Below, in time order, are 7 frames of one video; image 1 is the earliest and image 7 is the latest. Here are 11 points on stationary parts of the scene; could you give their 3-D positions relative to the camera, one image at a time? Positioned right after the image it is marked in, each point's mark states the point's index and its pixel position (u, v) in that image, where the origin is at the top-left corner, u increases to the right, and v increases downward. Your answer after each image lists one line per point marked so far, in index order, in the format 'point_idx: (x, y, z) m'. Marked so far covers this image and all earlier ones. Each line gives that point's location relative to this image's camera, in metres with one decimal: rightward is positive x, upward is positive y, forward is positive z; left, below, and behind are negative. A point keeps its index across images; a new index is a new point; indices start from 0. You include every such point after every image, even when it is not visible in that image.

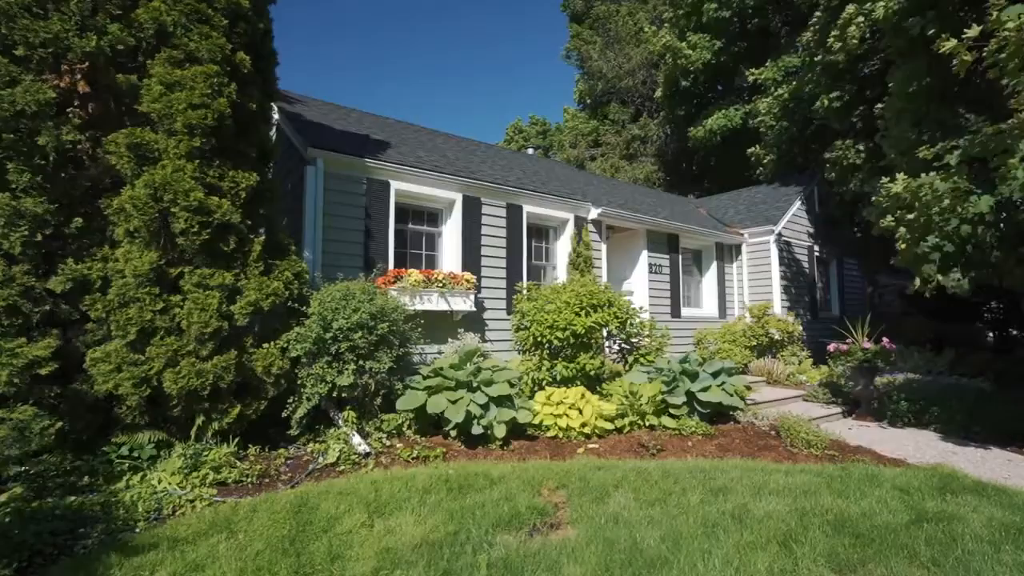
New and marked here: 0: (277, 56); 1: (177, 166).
0: (-2.5, +2.5, +5.7) m
1: (-3.0, +1.1, +4.8) m
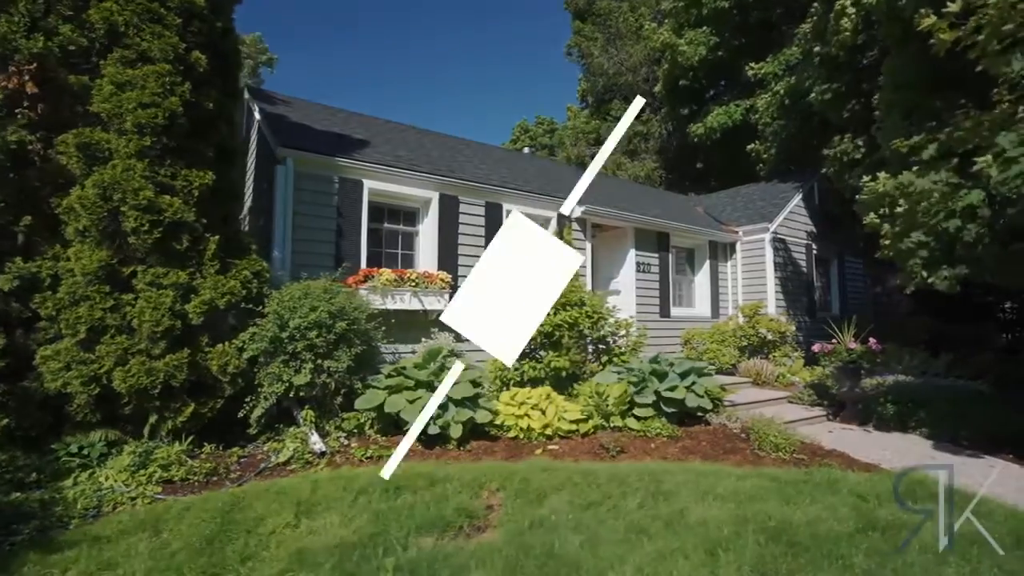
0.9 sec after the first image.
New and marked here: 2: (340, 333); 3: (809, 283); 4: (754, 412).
0: (-3.0, +2.5, +5.7) m
1: (-3.5, +1.1, +4.8) m
2: (-1.9, -0.5, +5.7) m
3: (+7.3, +0.1, +13.0) m
4: (+3.3, -1.7, +7.1) m
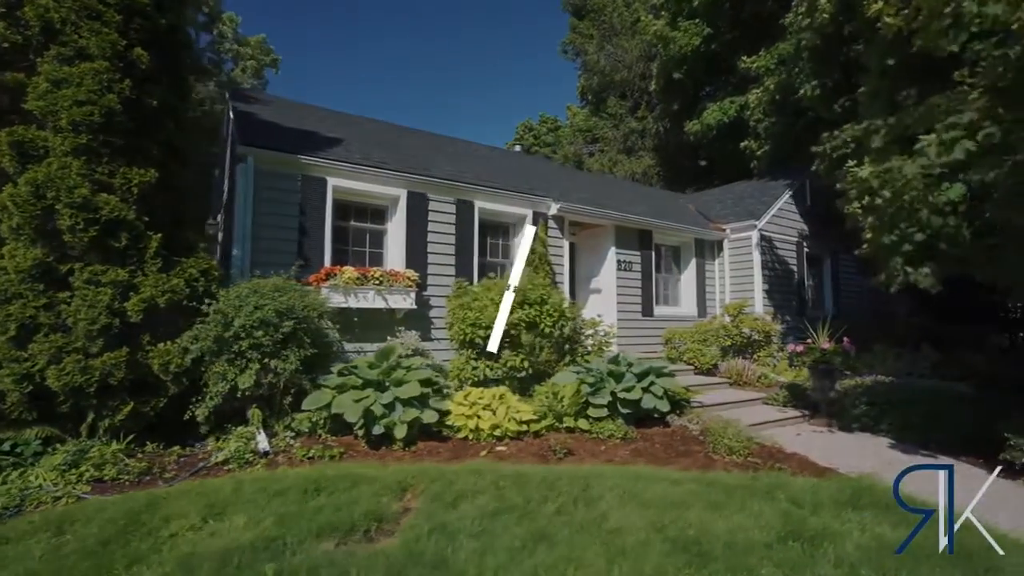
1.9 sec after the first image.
0: (-3.5, +2.6, +5.7) m
1: (-4.1, +1.1, +4.8) m
2: (-2.4, -0.5, +5.7) m
3: (+6.9, +0.1, +12.7) m
4: (+2.7, -1.6, +6.9) m
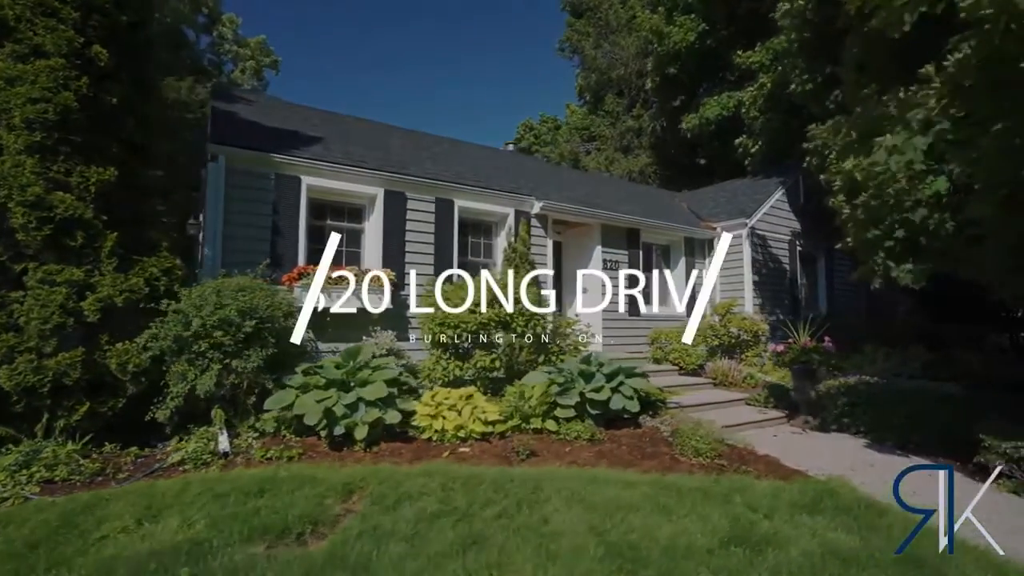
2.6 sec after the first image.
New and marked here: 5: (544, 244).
0: (-3.9, +2.6, +5.6) m
1: (-4.5, +1.1, +4.8) m
2: (-2.8, -0.5, +5.6) m
3: (+6.6, +0.2, +12.5) m
4: (+2.4, -1.6, +6.8) m
5: (+0.6, +0.8, +9.9) m
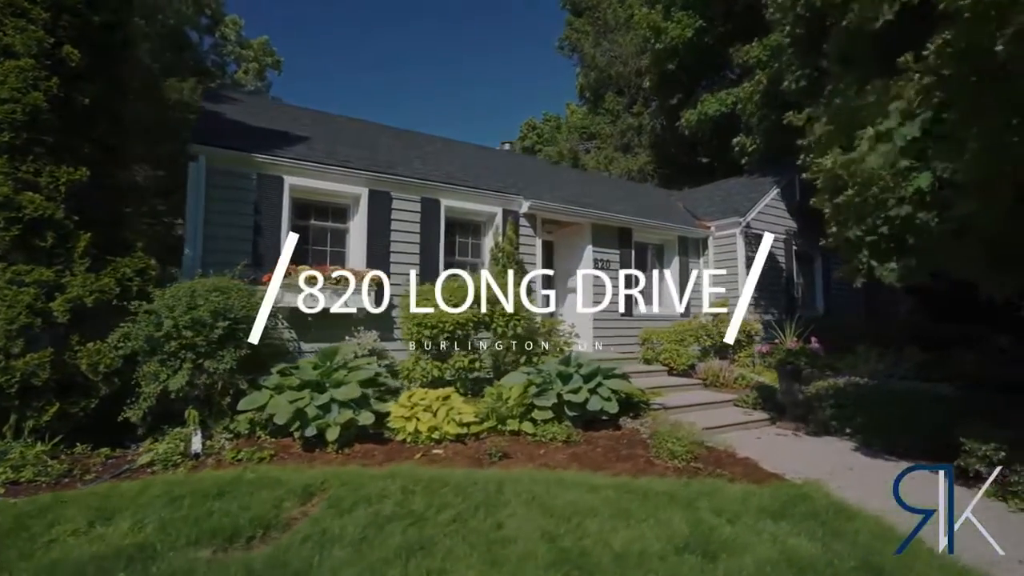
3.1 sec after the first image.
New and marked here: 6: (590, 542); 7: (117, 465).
0: (-4.2, +2.6, +5.6) m
1: (-4.7, +1.1, +4.8) m
2: (-3.0, -0.5, +5.6) m
3: (+6.4, +0.2, +12.4) m
4: (+2.1, -1.6, +6.7) m
5: (+0.4, +0.8, +9.8) m
6: (+0.5, -1.5, +3.2) m
7: (-3.7, -1.7, +4.9) m
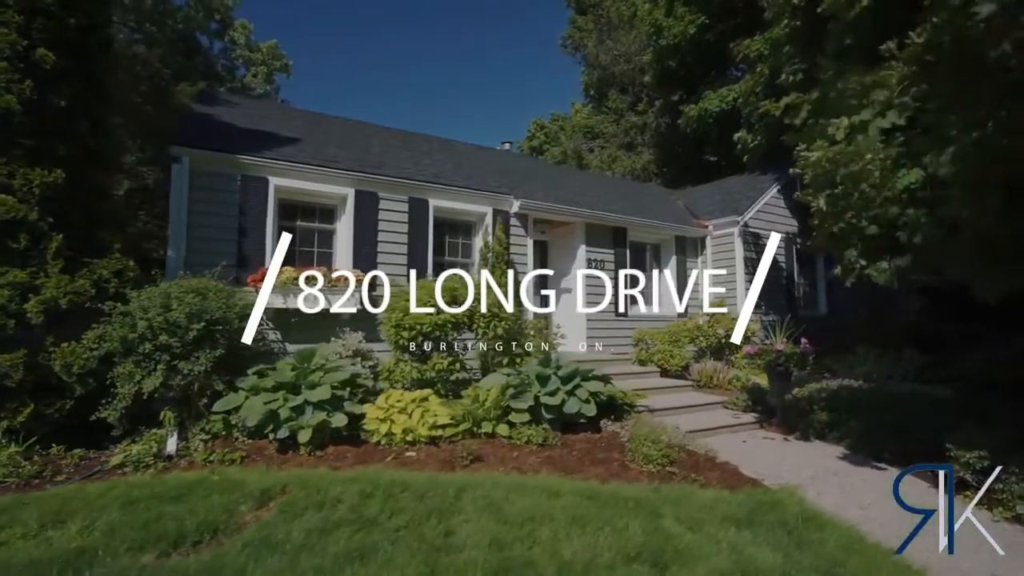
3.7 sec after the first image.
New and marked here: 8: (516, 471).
0: (-4.4, +2.6, +5.7) m
1: (-5.0, +1.1, +4.8) m
2: (-3.3, -0.5, +5.6) m
3: (+6.3, +0.2, +12.1) m
4: (+1.9, -1.6, +6.5) m
5: (+0.2, +0.8, +9.8) m
6: (+0.2, -1.5, +3.1) m
7: (-3.9, -1.7, +4.9) m
8: (0.0, -1.7, +4.8) m
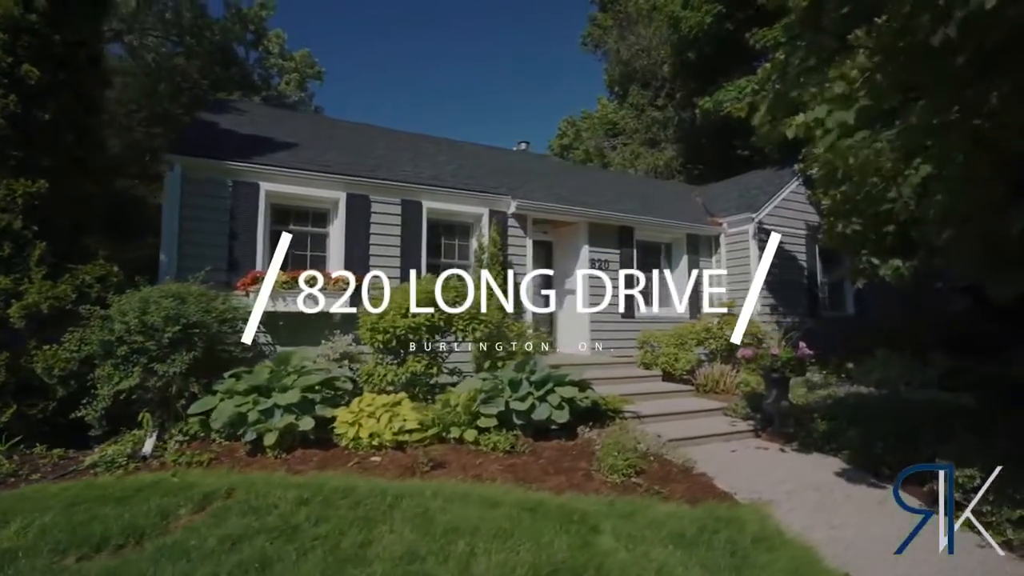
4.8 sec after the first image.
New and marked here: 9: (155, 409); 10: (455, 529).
0: (-4.8, +2.5, +5.9) m
1: (-5.4, +1.1, +5.0) m
2: (-3.6, -0.5, +5.7) m
3: (+6.5, +0.2, +11.5) m
4: (+1.6, -1.6, +6.3) m
5: (+0.2, +0.8, +9.6) m
6: (-0.3, -1.6, +3.0) m
7: (-4.3, -1.7, +5.1) m
8: (-0.4, -1.7, +4.7) m
9: (-3.9, -1.3, +5.8) m
10: (-0.3, -1.5, +3.4) m
